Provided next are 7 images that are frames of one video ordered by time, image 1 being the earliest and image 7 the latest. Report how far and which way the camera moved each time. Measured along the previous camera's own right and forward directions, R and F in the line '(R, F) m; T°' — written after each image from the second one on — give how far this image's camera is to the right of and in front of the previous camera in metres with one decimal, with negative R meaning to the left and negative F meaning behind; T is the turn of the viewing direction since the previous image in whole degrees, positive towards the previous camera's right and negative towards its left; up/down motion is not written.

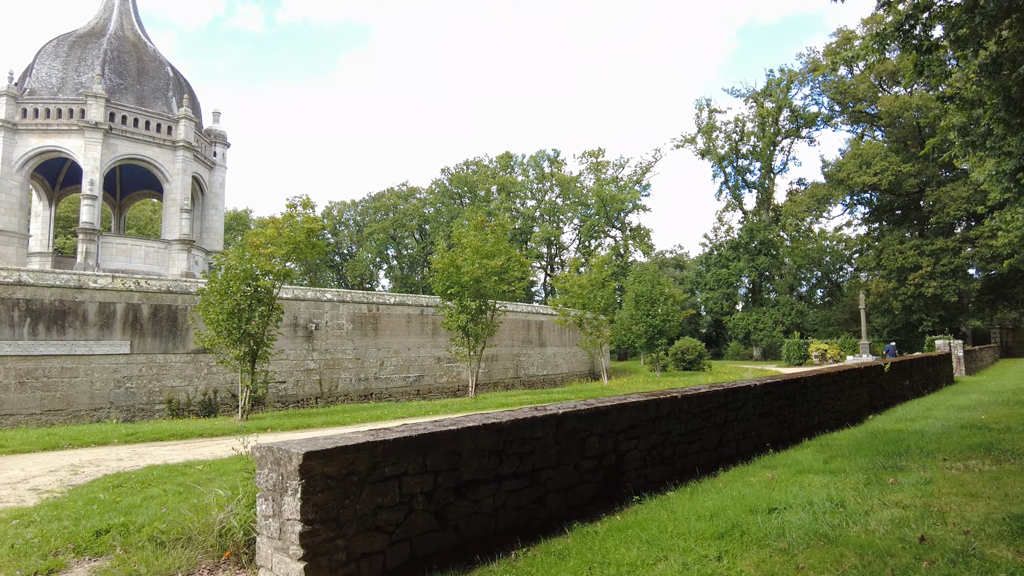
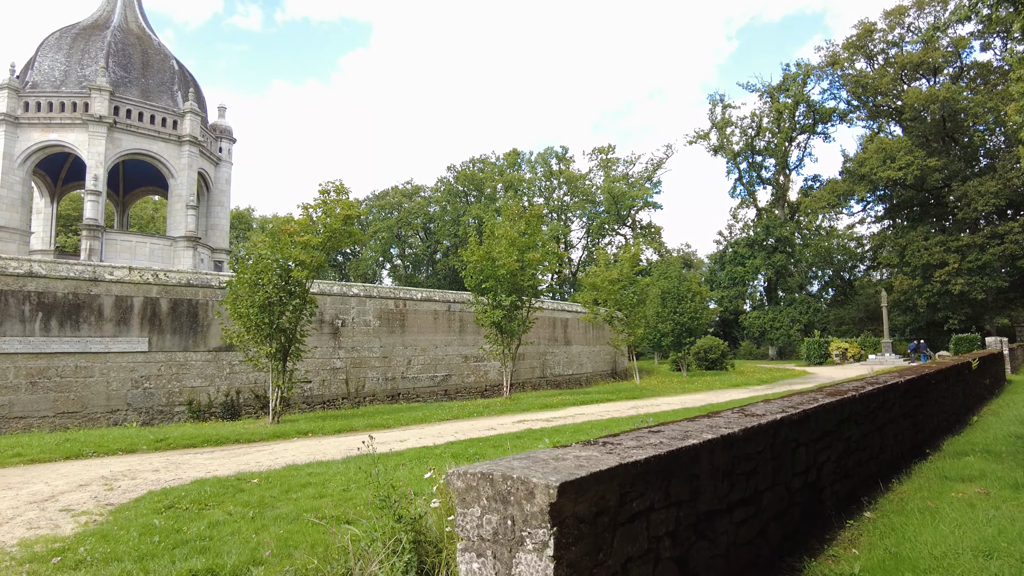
(-0.9, +0.9) m; 0°
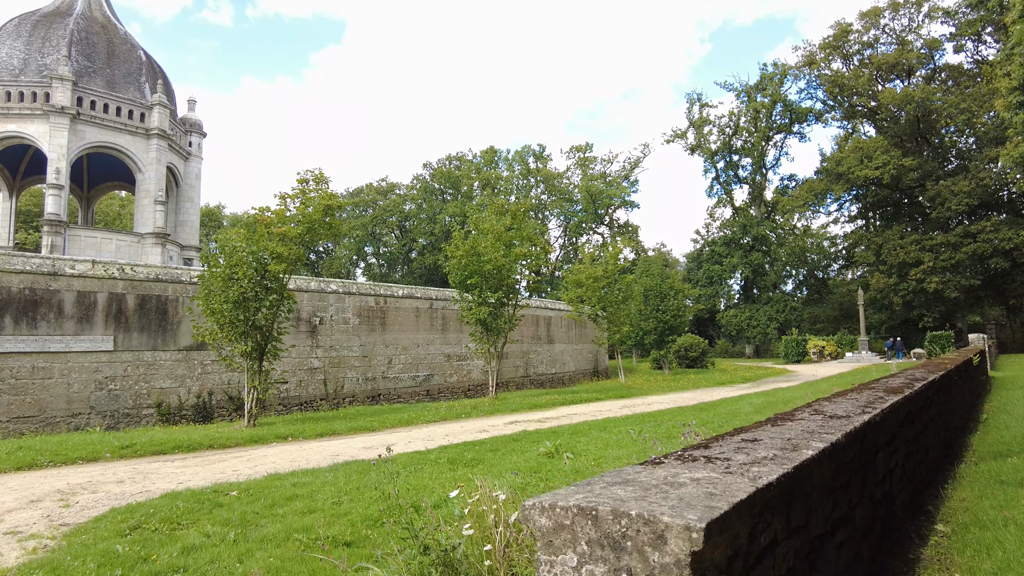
(-0.3, +0.5) m; +2°
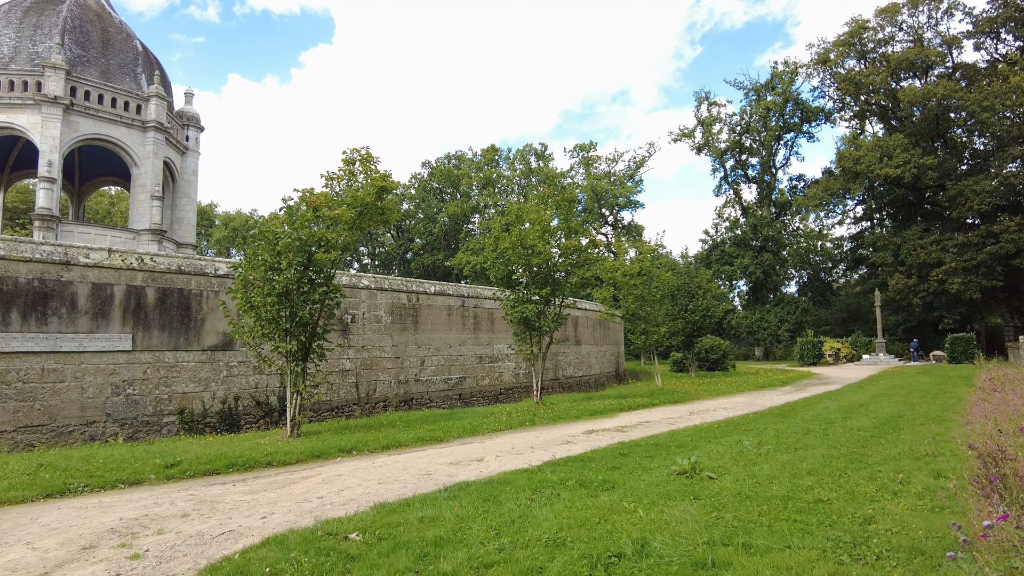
(-1.2, +1.2) m; +1°
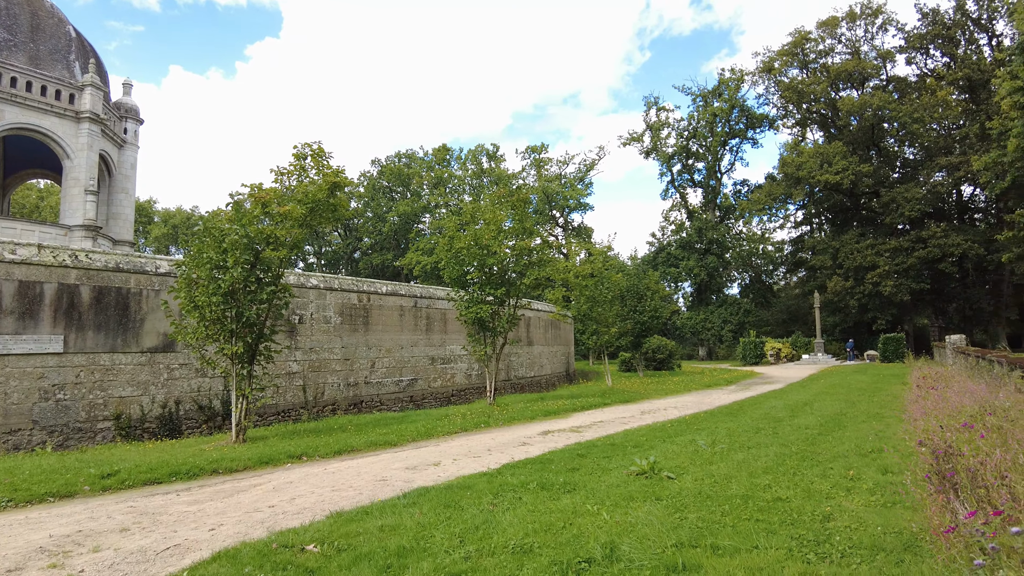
(-0.1, +0.1) m; +4°
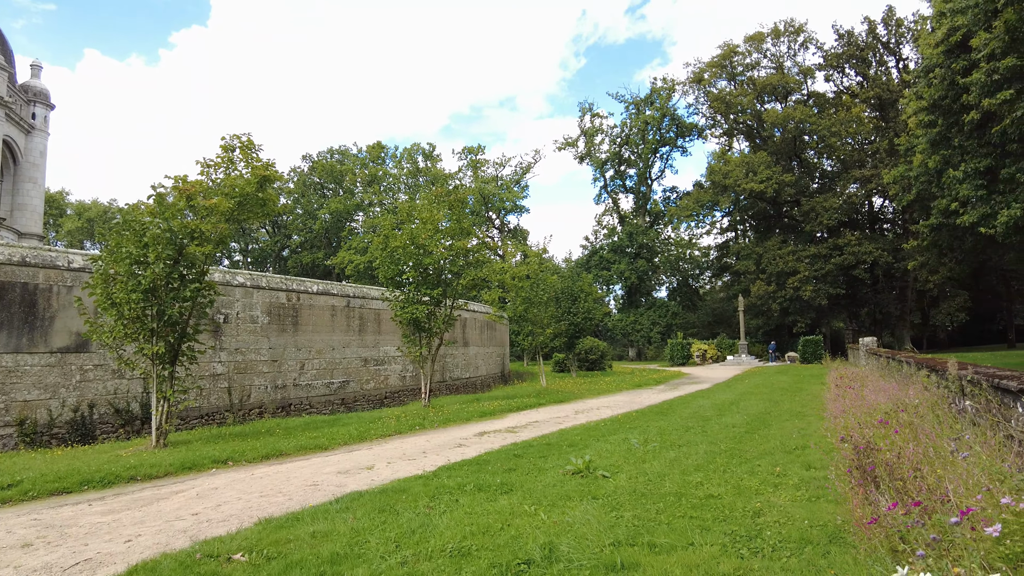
(0.0, 0.0) m; +6°
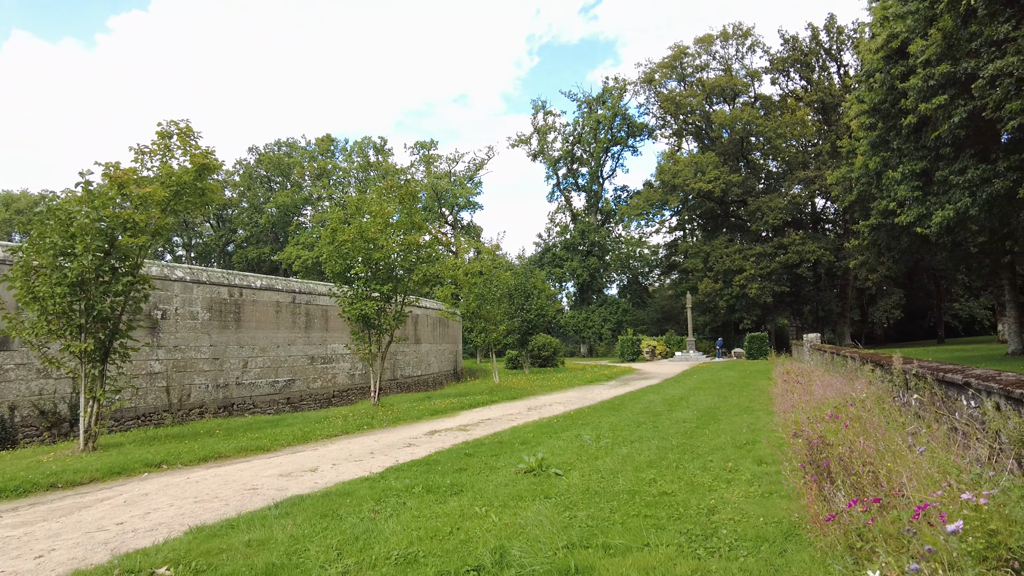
(0.0, +0.2) m; +4°
